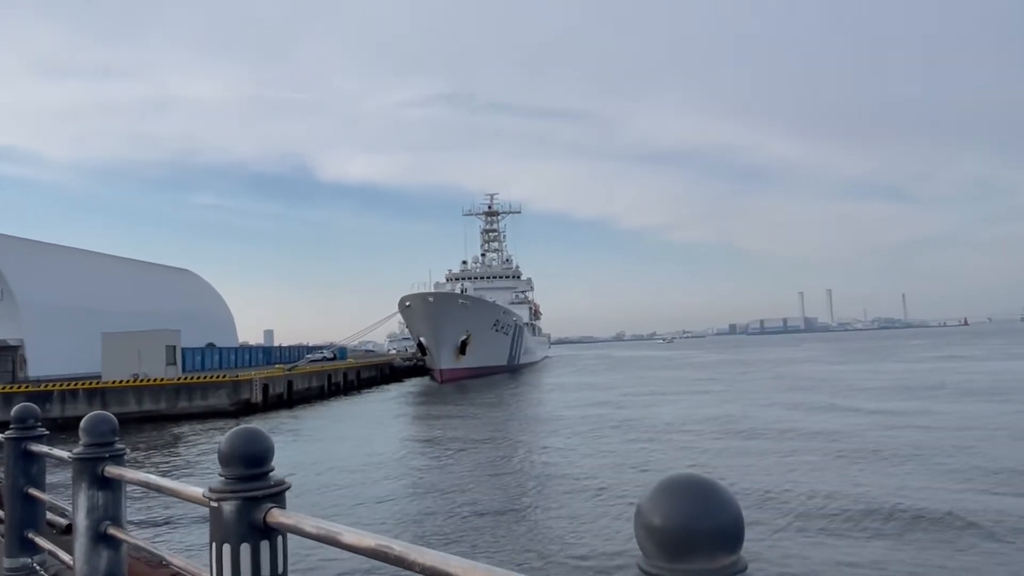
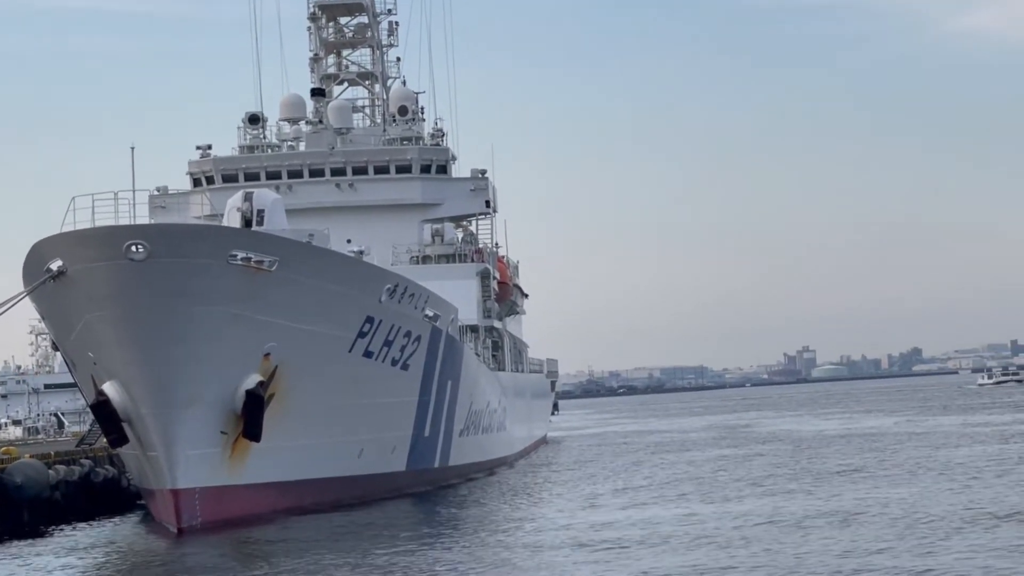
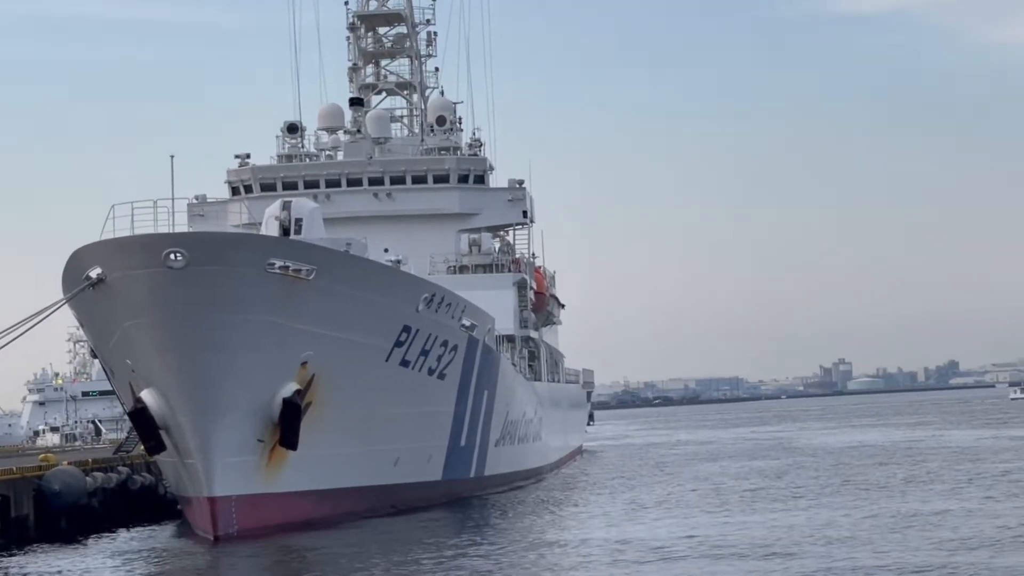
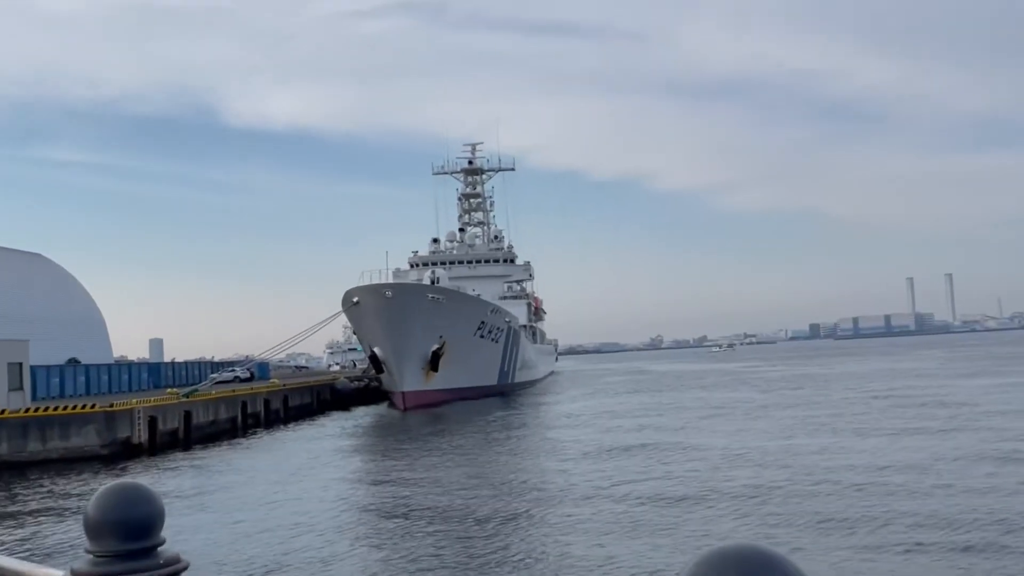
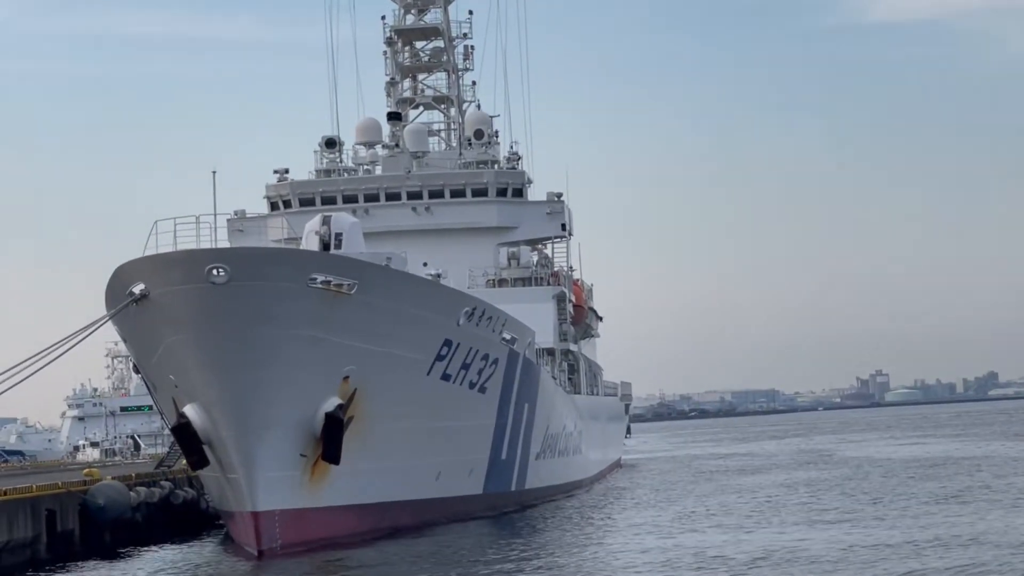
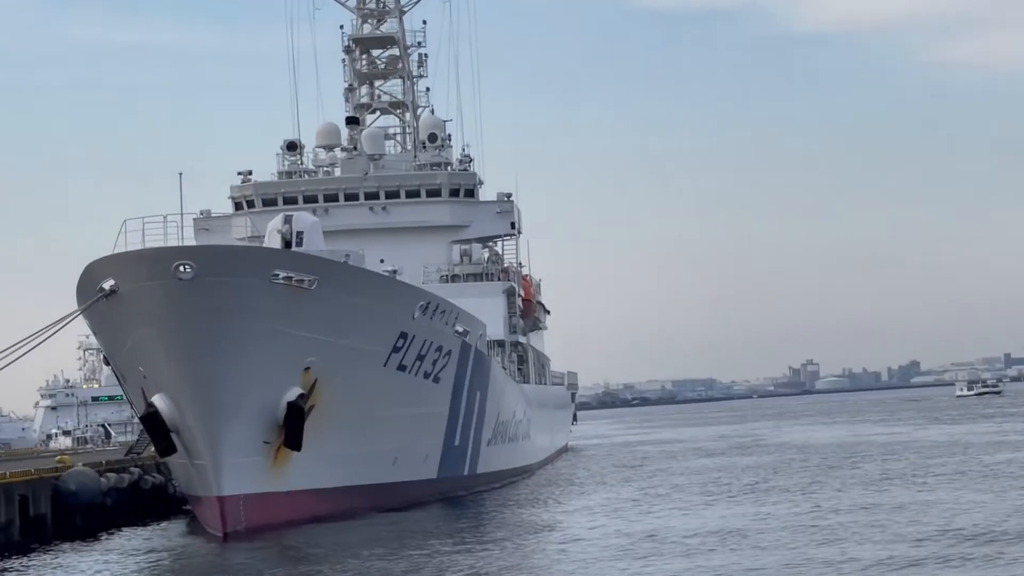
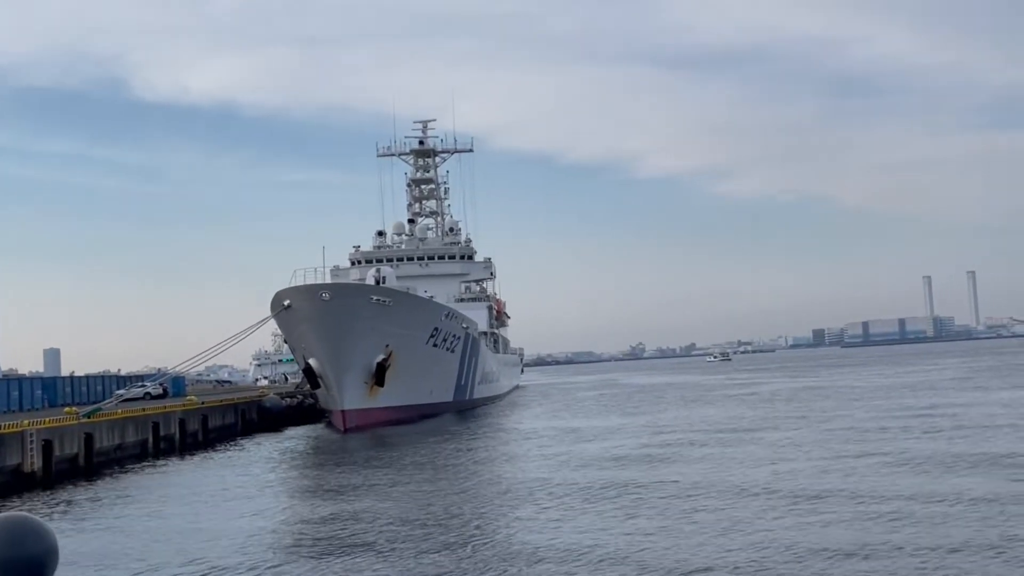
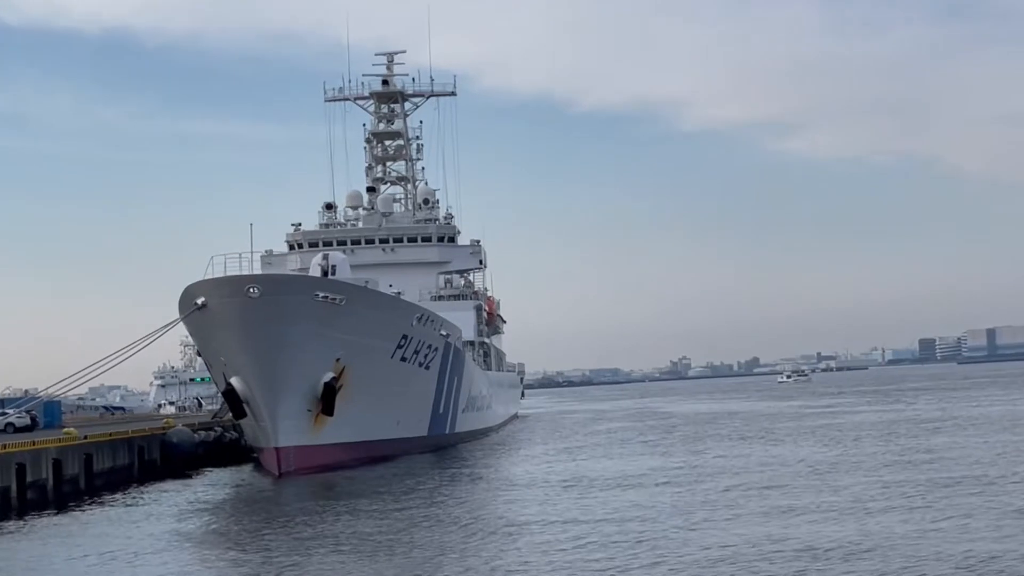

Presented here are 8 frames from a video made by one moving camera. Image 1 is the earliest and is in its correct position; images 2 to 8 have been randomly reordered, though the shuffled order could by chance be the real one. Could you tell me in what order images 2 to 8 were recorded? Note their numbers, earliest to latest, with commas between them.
4, 7, 8, 6, 5, 3, 2
